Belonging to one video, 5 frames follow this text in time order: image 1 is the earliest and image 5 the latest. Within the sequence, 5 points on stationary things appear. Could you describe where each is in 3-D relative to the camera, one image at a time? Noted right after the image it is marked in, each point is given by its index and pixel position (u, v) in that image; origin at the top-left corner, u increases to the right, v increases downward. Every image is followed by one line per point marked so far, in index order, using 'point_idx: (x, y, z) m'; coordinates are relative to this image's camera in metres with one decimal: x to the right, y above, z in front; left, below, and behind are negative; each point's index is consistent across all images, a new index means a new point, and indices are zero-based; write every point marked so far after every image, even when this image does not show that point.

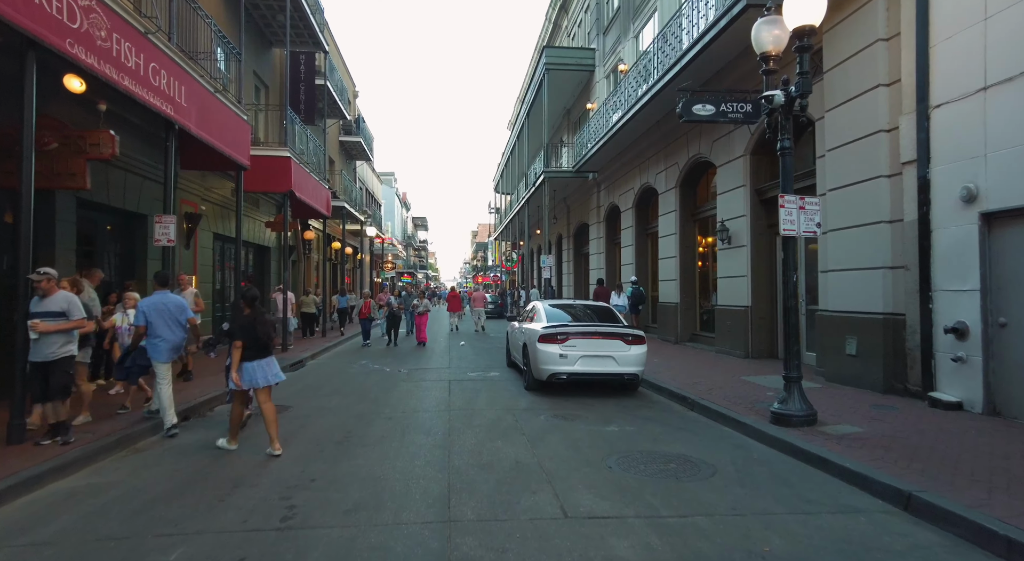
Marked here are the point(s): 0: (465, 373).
0: (-0.9, -1.9, +12.0) m
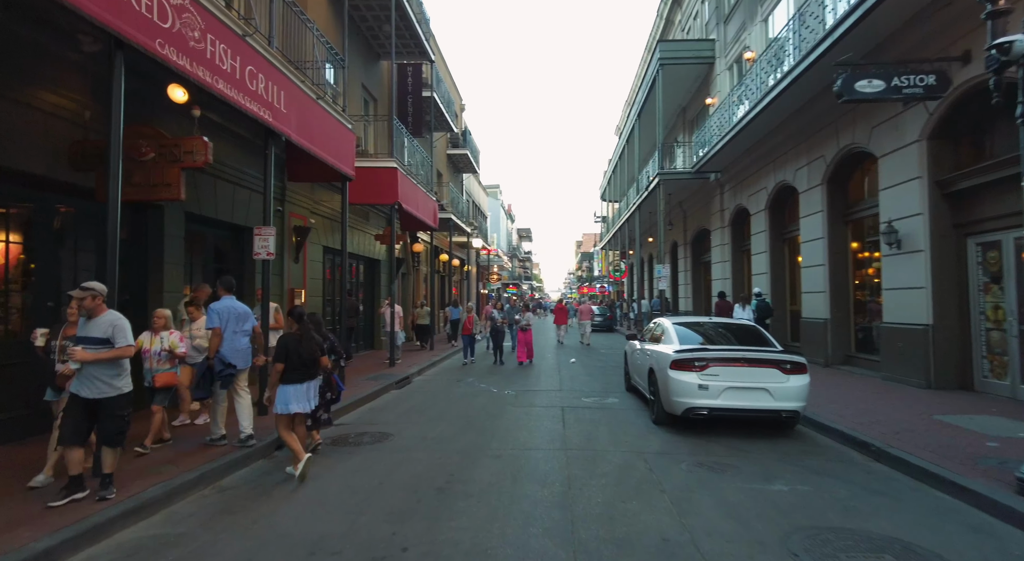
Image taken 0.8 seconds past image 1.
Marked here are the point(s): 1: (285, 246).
0: (+1.2, -2.1, +10.7) m
1: (-5.0, +0.8, +13.4) m
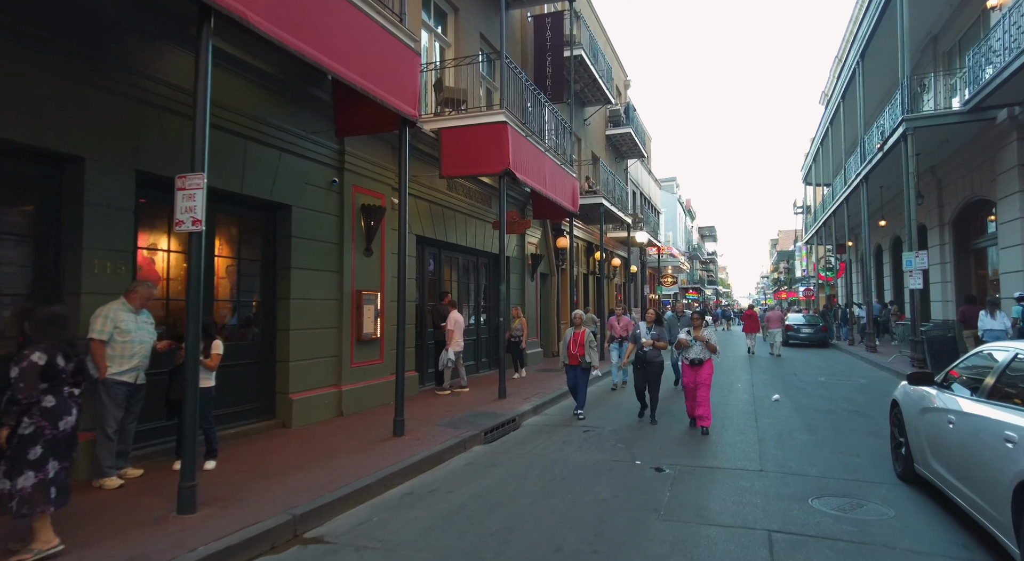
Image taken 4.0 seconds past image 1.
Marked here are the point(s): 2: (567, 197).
0: (+2.5, -2.0, +5.3) m
1: (-2.7, +0.8, +9.7) m
2: (+1.5, +2.2, +15.9) m
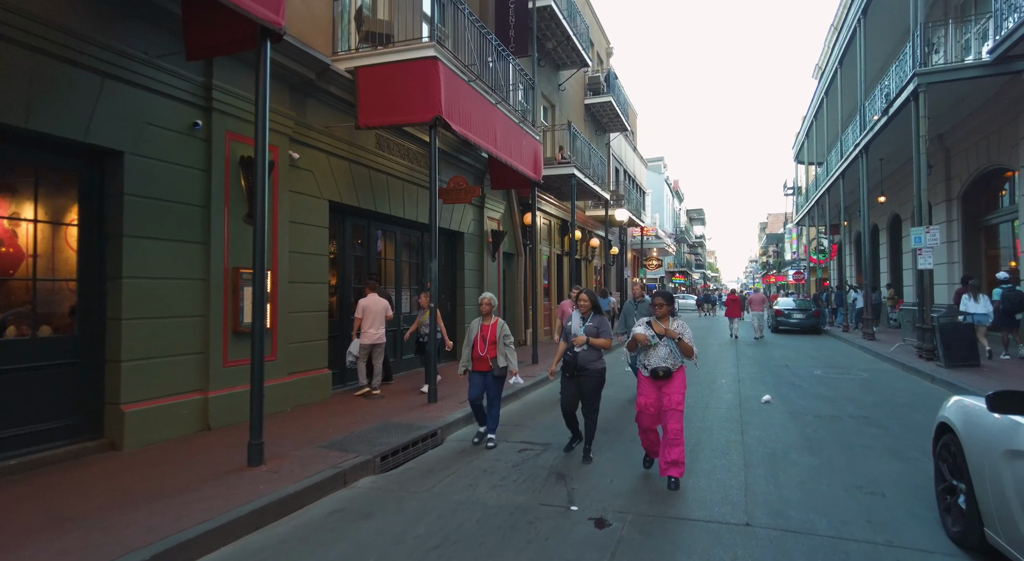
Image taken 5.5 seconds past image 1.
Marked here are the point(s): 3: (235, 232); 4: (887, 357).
0: (+1.6, -1.8, +3.2) m
1: (-3.6, +1.1, +7.5) m
2: (+0.4, +2.6, +13.7) m
3: (-3.5, +0.6, +7.8) m
4: (+9.5, -1.9, +15.4) m
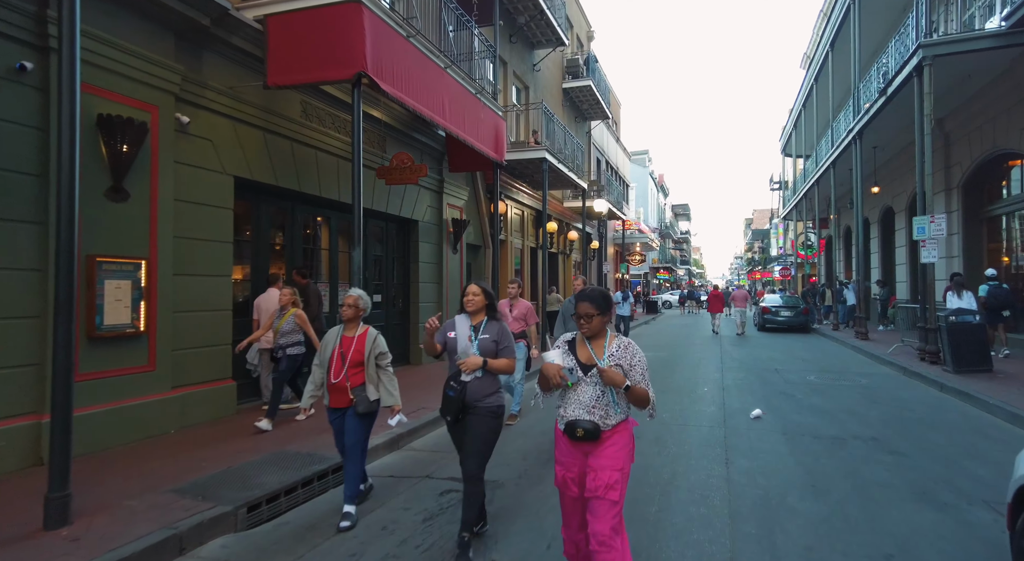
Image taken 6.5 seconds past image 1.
0: (+1.0, -1.7, +1.7) m
1: (-4.3, +1.2, +5.8) m
2: (-0.4, +2.8, +12.1) m
3: (-4.2, +0.7, +6.1) m
4: (+8.6, -1.8, +14.0) m
